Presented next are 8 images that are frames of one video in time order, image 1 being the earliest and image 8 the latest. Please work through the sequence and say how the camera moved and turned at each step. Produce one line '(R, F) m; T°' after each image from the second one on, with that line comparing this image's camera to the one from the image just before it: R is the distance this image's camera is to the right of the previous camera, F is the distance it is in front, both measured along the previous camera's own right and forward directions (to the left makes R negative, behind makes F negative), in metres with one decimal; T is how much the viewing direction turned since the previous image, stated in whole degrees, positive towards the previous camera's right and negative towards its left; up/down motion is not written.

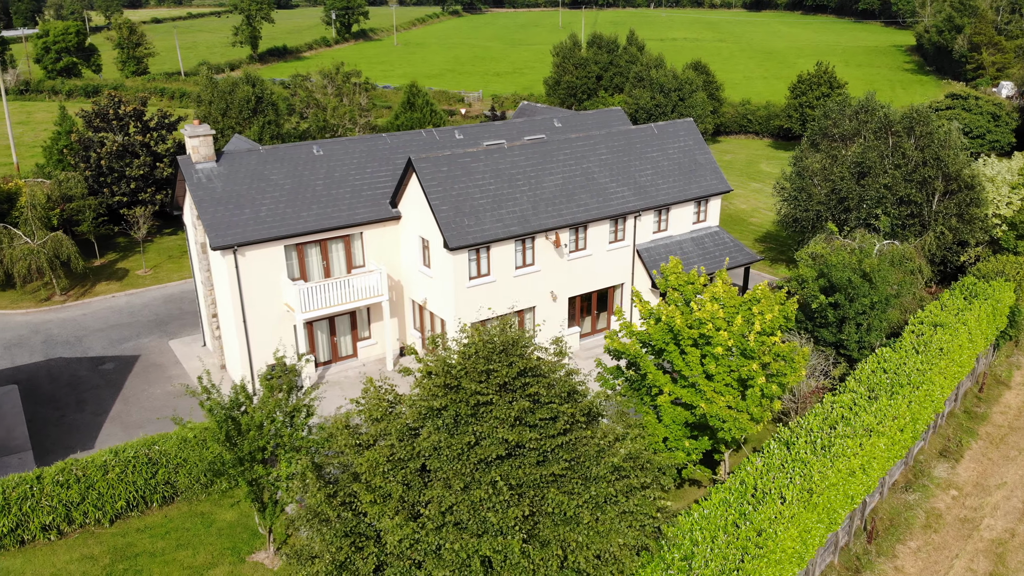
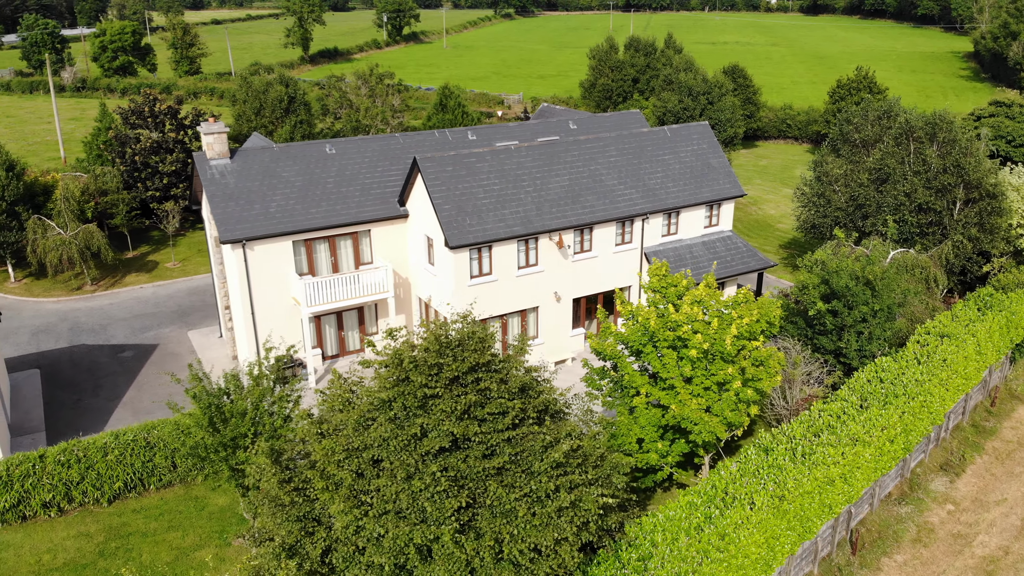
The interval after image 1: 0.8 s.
(+1.9, -0.2) m; -4°
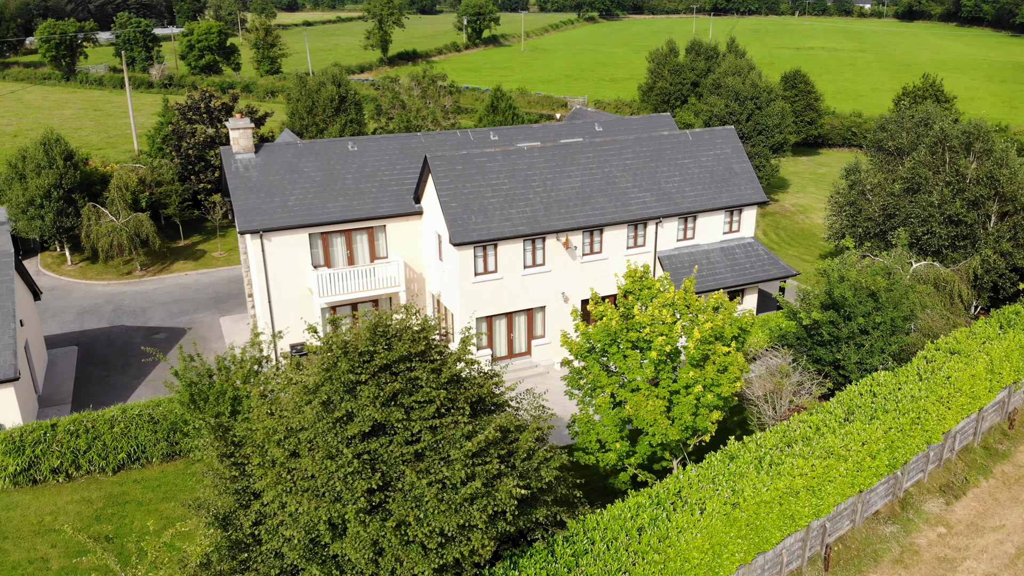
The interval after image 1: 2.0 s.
(+3.0, -0.2) m; -6°
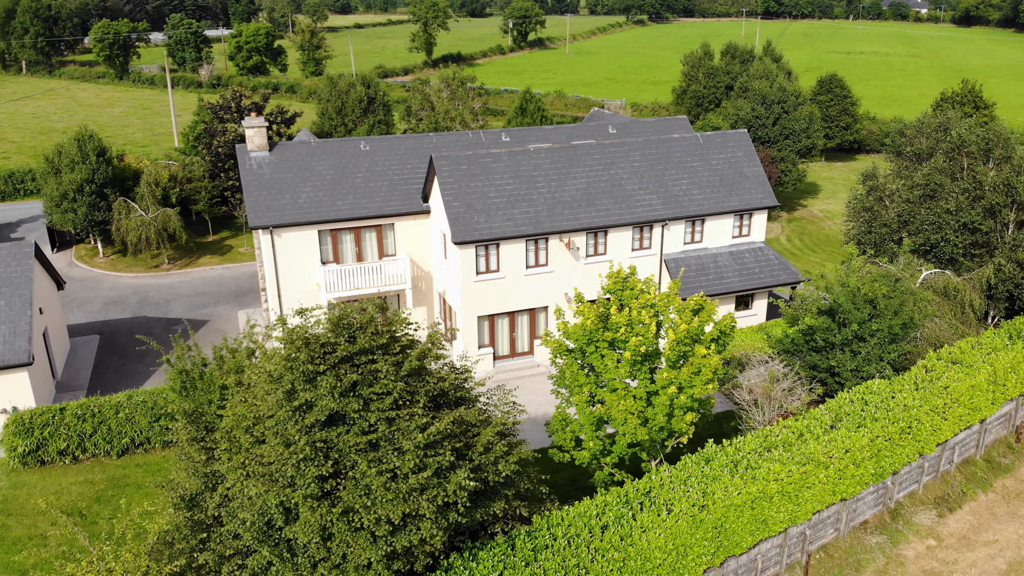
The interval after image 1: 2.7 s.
(+1.8, -0.2) m; -3°
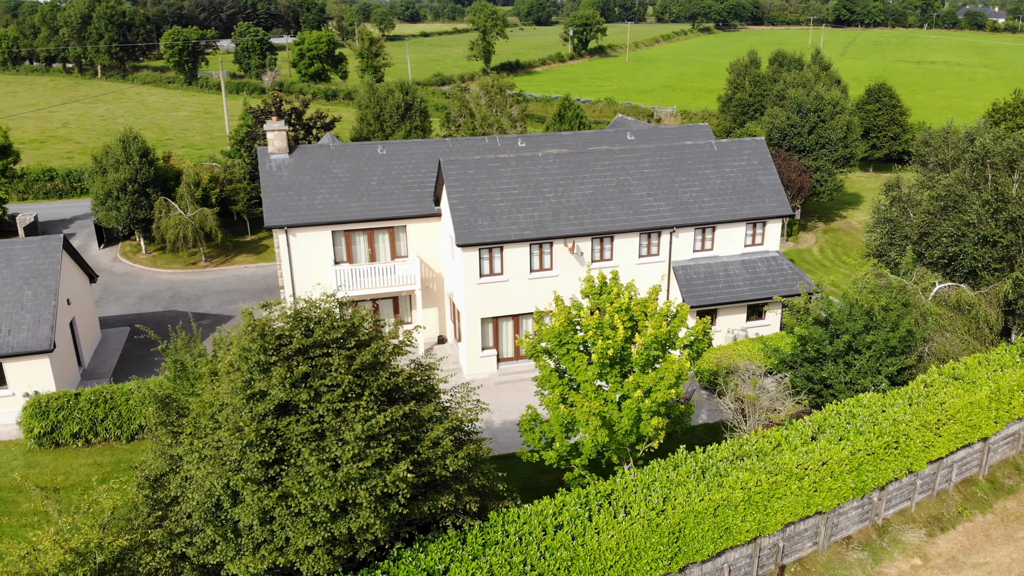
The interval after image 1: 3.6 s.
(+2.5, -0.3) m; -5°
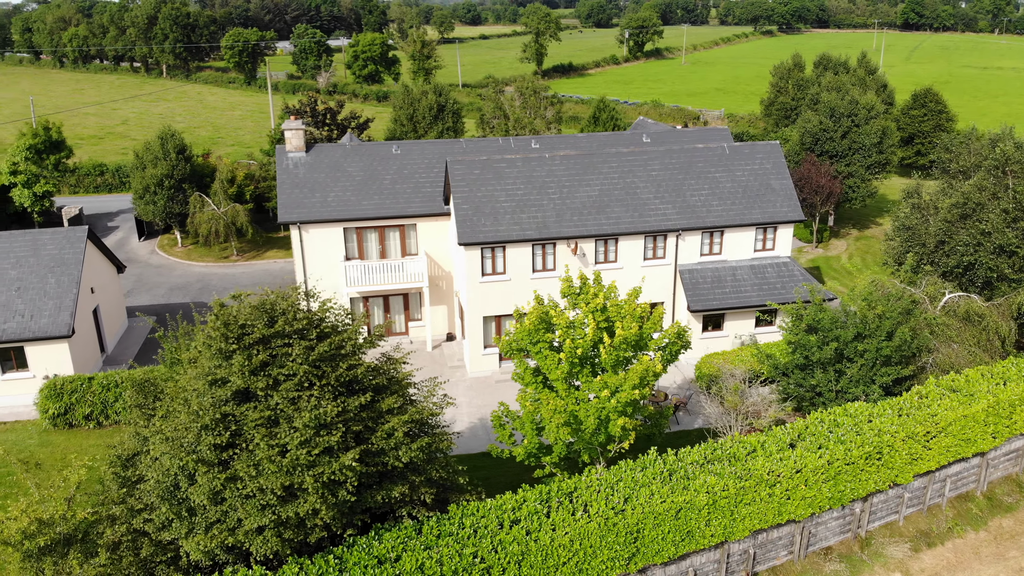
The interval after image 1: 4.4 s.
(+2.3, -0.2) m; -4°
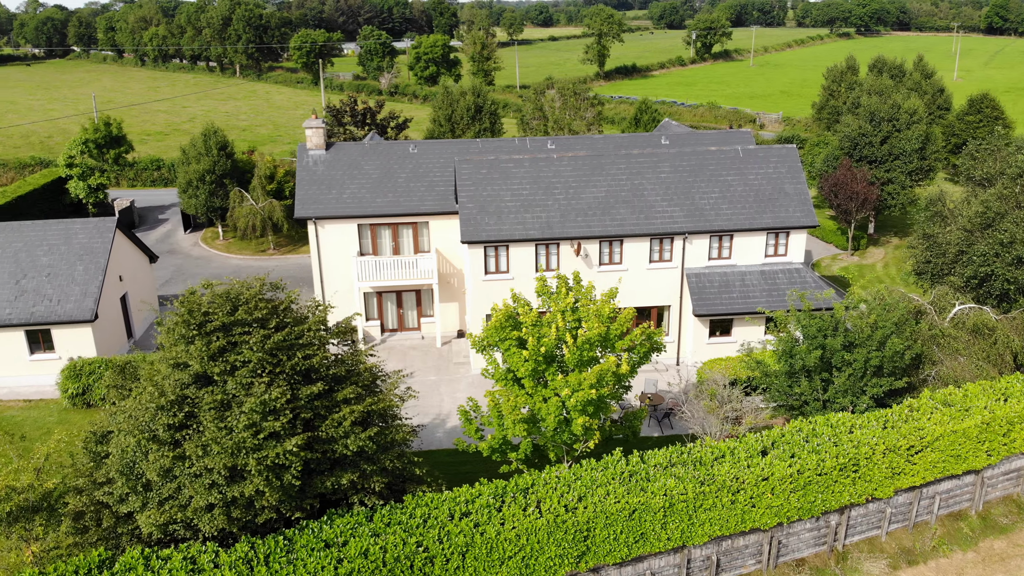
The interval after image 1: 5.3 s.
(+2.7, -0.2) m; -5°
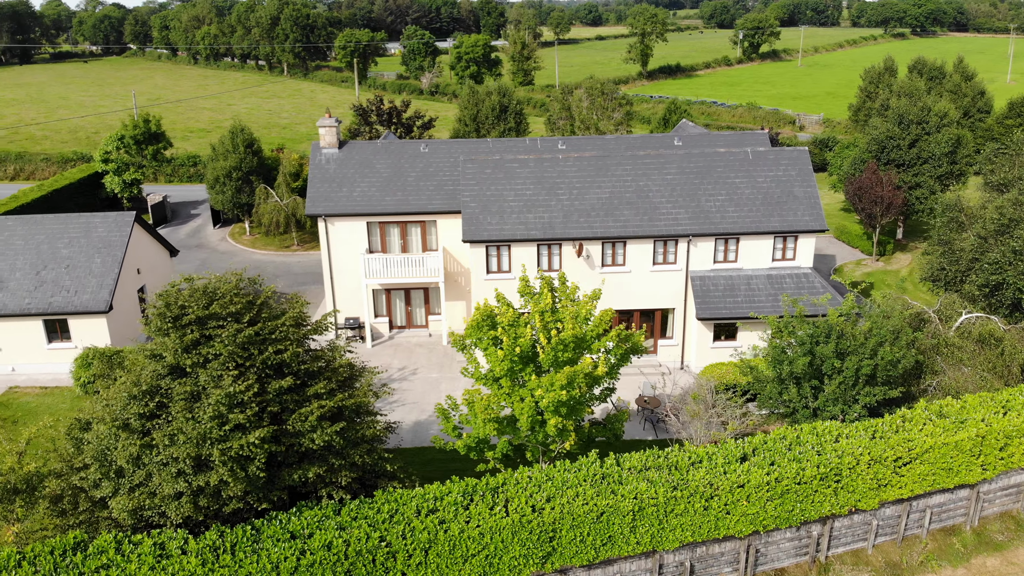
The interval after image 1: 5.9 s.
(+1.9, 0.0) m; -3°
